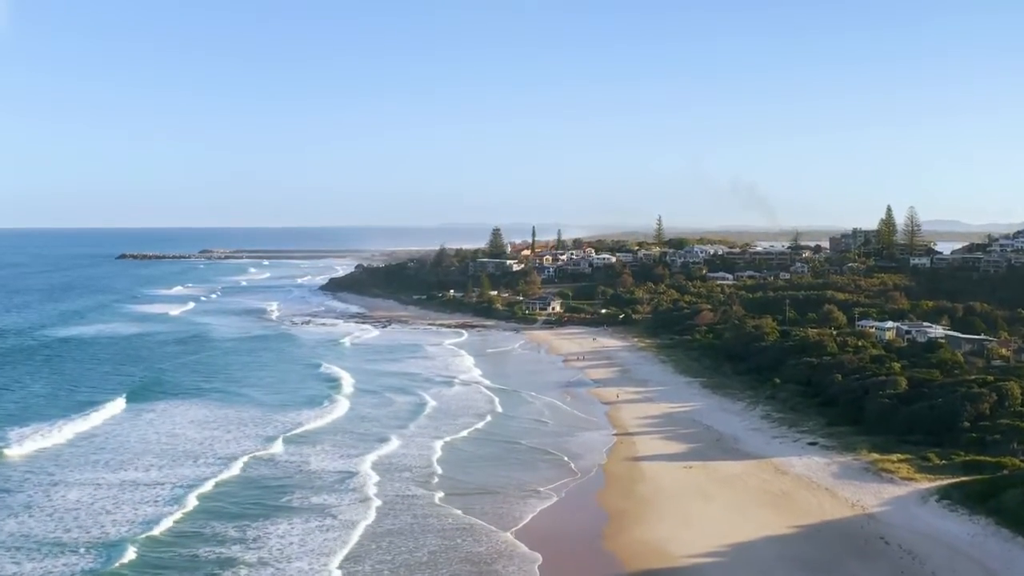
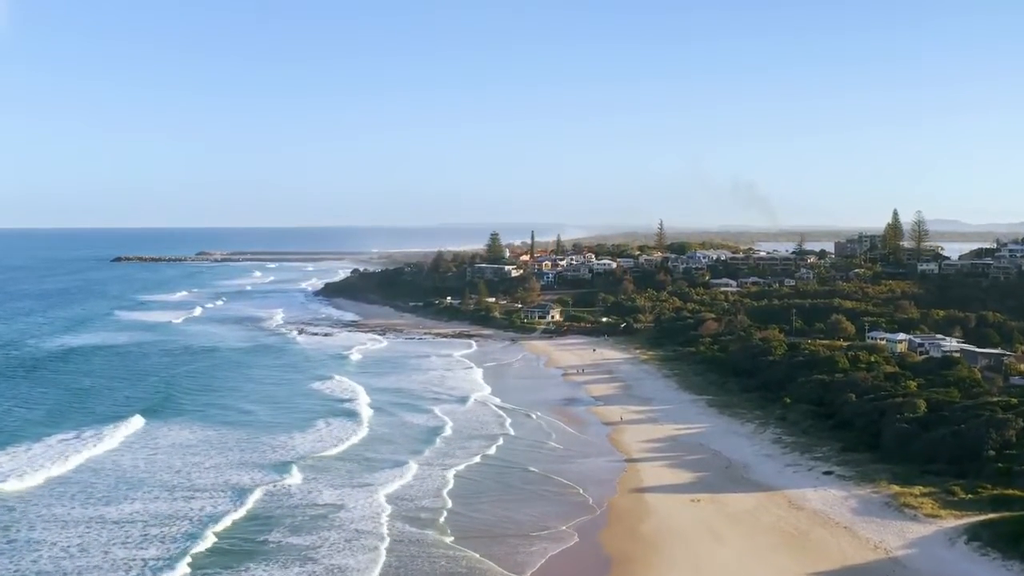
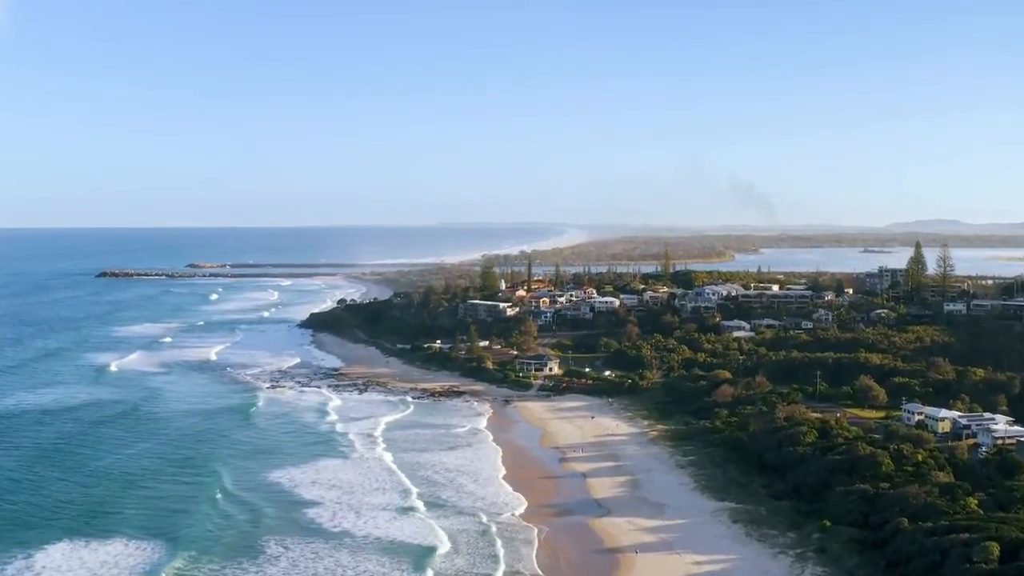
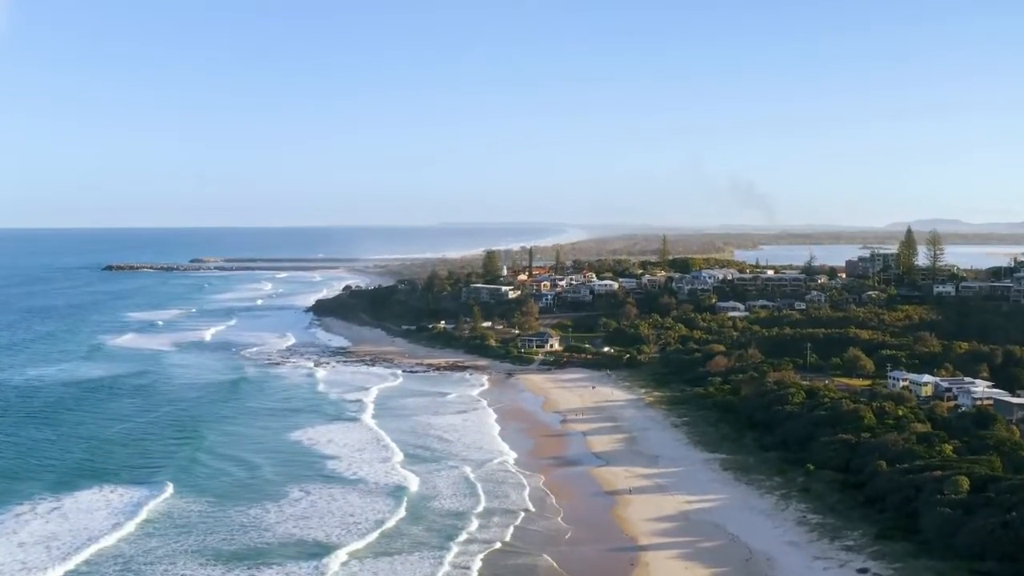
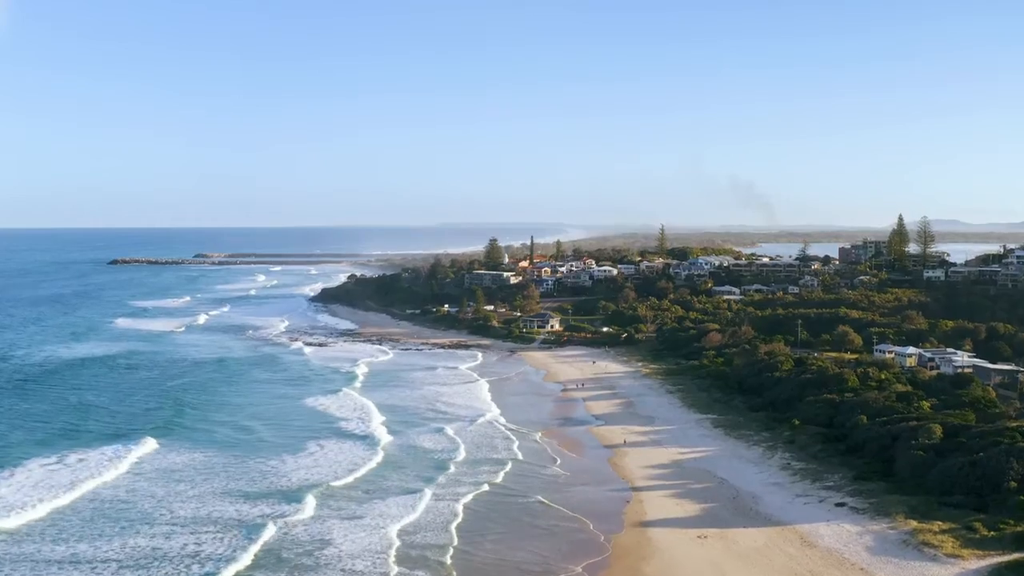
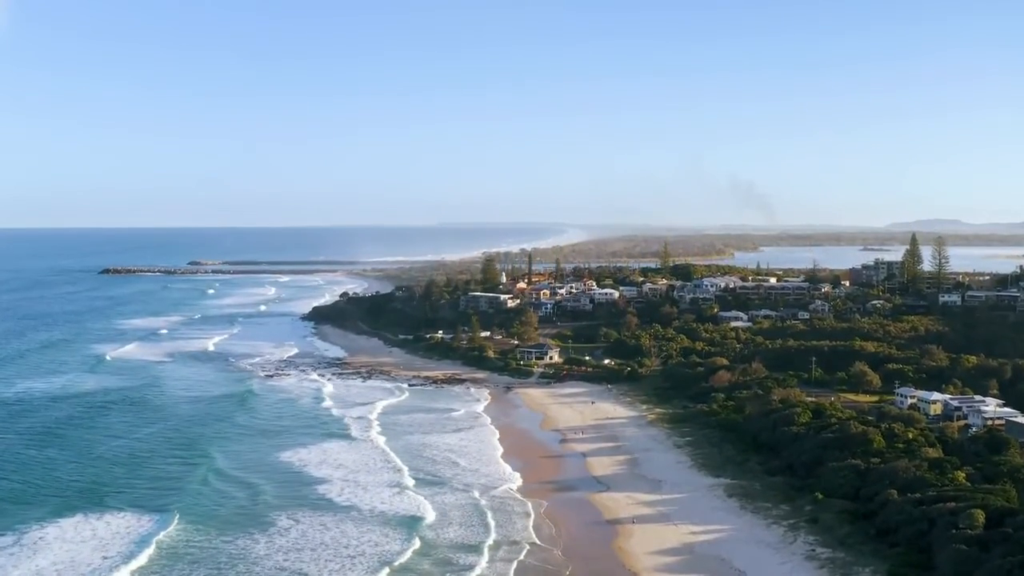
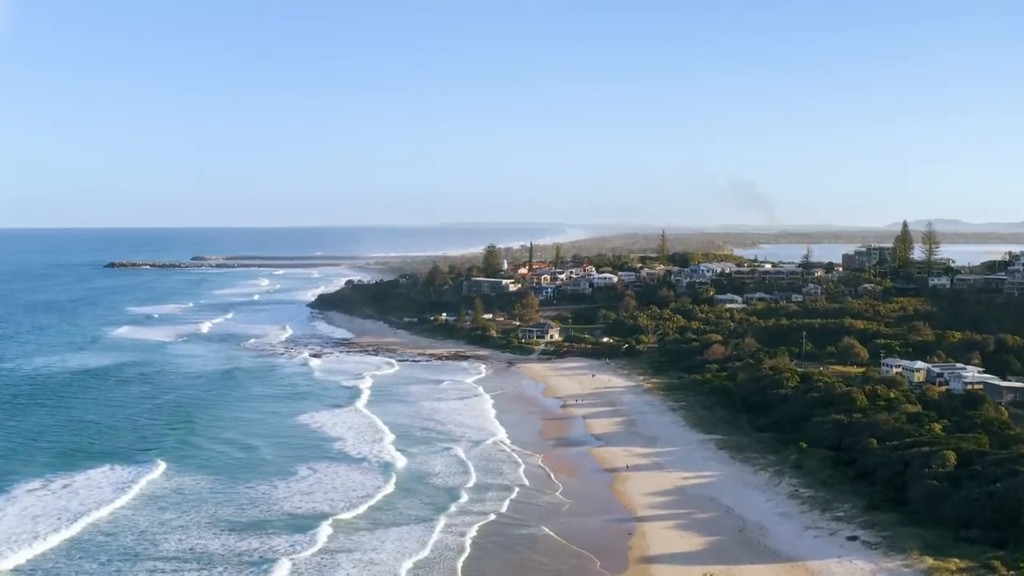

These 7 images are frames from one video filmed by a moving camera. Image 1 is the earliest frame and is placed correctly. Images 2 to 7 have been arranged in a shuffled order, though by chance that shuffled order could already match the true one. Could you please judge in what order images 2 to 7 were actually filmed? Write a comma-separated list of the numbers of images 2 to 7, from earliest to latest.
2, 5, 7, 4, 6, 3
